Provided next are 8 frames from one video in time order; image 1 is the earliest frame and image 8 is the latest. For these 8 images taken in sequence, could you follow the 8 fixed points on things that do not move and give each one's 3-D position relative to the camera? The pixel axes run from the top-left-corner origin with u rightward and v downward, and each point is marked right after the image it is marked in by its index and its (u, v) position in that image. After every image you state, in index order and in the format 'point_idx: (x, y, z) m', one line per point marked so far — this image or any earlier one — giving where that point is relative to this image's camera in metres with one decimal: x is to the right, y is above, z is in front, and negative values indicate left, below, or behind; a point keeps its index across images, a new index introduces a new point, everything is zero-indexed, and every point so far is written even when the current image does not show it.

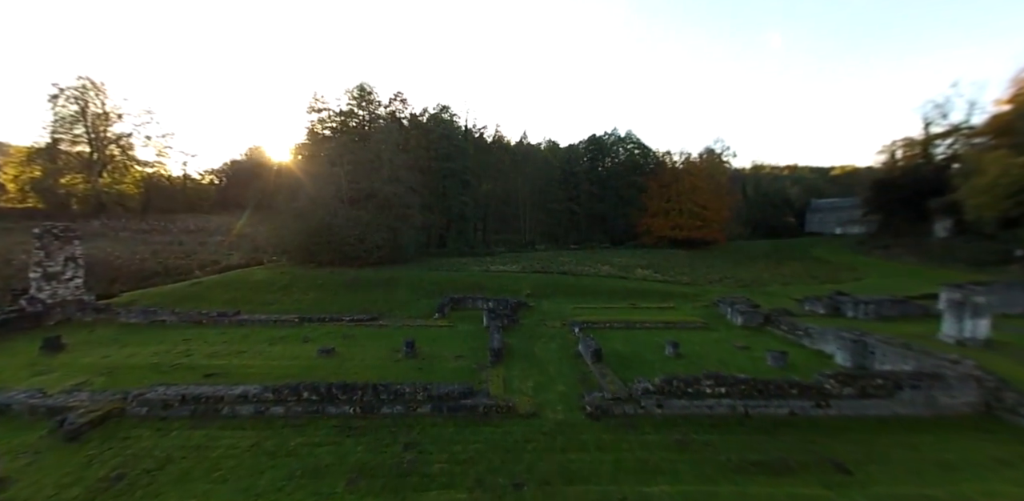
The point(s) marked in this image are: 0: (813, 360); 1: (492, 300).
0: (+10.7, -3.9, +13.1) m
1: (-0.9, -2.7, +19.3) m
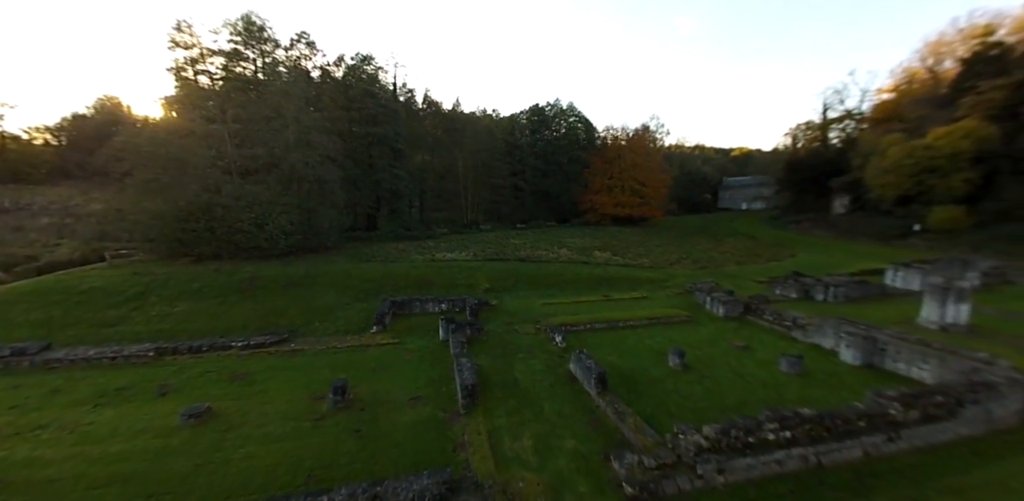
0: (+9.8, -3.6, +11.7) m
1: (-2.8, -2.1, +15.5) m
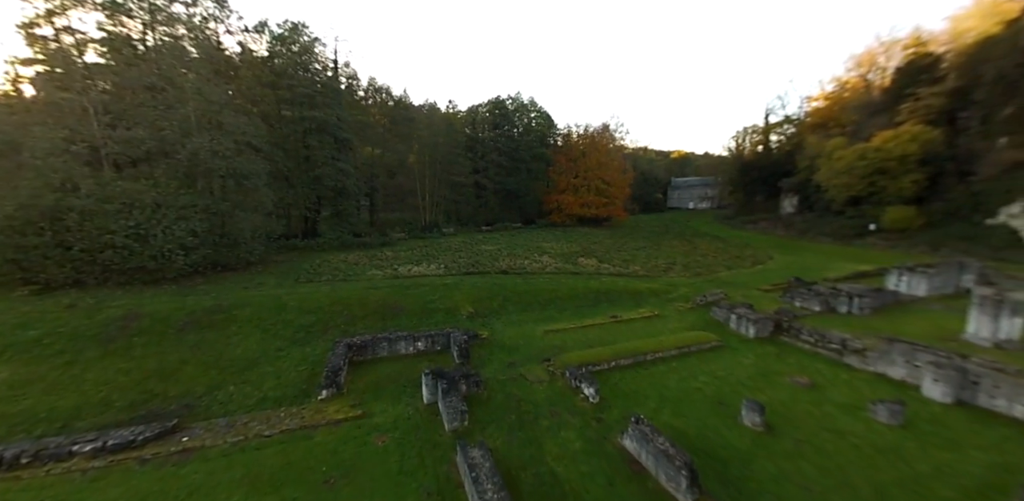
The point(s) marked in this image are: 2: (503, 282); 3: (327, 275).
0: (+10.3, -3.9, +9.6) m
1: (-2.7, -2.8, +11.5) m
2: (-0.3, -1.5, +17.1) m
3: (-8.9, -1.2, +17.7) m
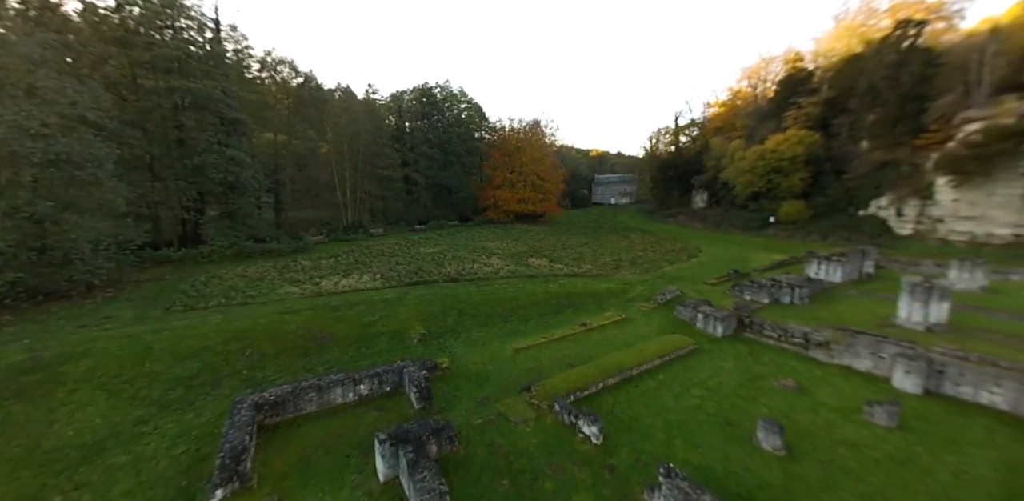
0: (+9.8, -3.8, +9.6) m
1: (-3.4, -3.1, +8.7) m
2: (-2.3, -1.7, +14.7) m
3: (-10.8, -1.6, +13.5) m
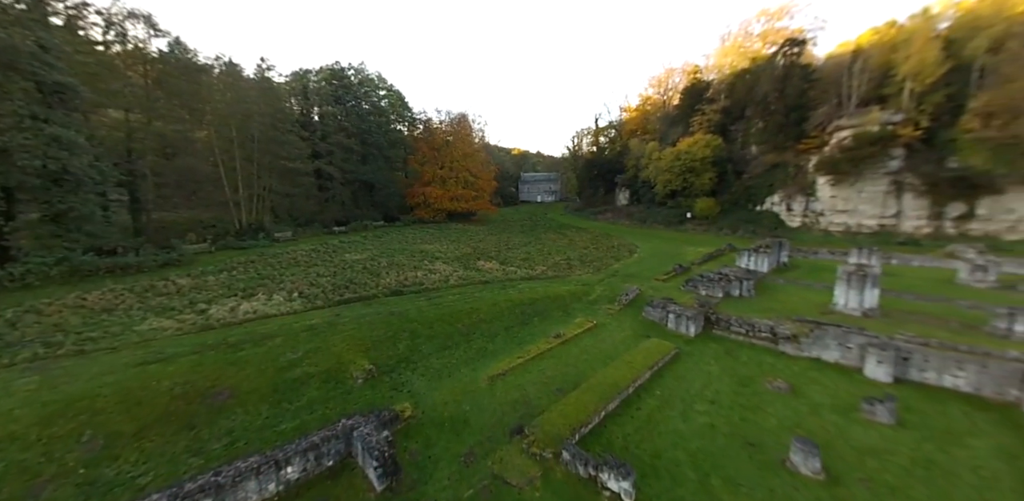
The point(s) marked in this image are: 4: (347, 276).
0: (+9.3, -3.6, +9.6) m
1: (-3.4, -3.3, +5.9) m
2: (-3.6, -1.9, +11.9) m
3: (-11.7, -2.2, +8.9) m
4: (-6.8, -1.0, +14.9) m
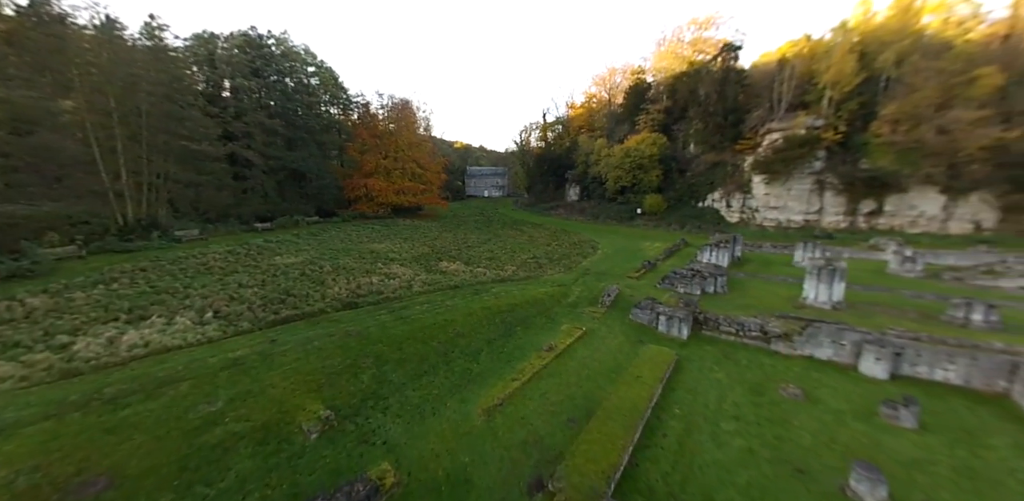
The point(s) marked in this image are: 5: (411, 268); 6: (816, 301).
0: (+9.2, -3.5, +9.3) m
1: (-2.7, -3.5, +3.6) m
2: (-4.0, -2.0, +9.5) m
3: (-11.4, -2.4, +5.2) m
4: (-7.6, -1.1, +11.8) m
5: (-4.2, -0.7, +15.1) m
6: (+11.9, -2.0, +14.3) m
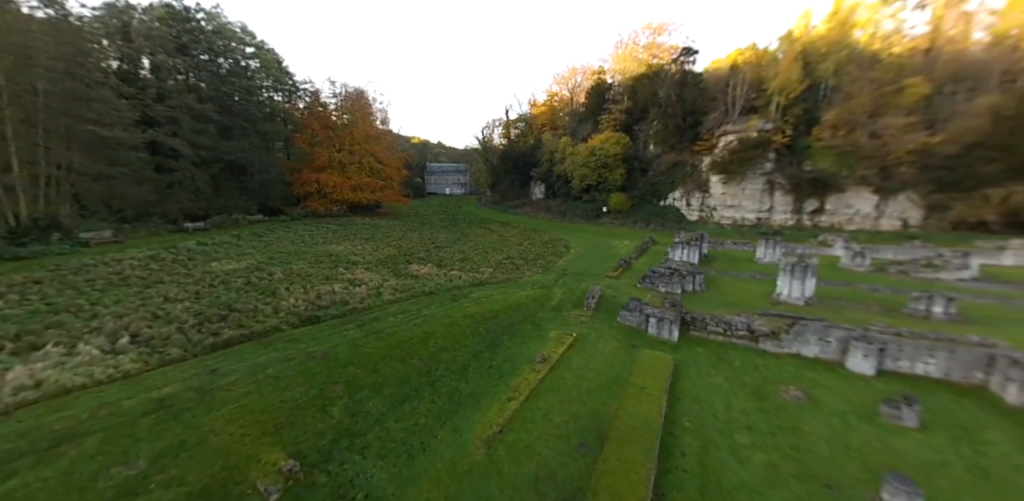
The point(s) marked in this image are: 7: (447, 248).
0: (+9.0, -3.5, +9.4) m
1: (-2.1, -3.6, +2.2) m
2: (-4.1, -2.1, +7.9) m
3: (-11.0, -2.6, +2.8) m
4: (-8.0, -1.3, +9.9) m
5: (-5.0, -0.8, +13.6) m
6: (+11.1, -1.9, +14.6) m
7: (-3.4, +0.1, +19.2) m
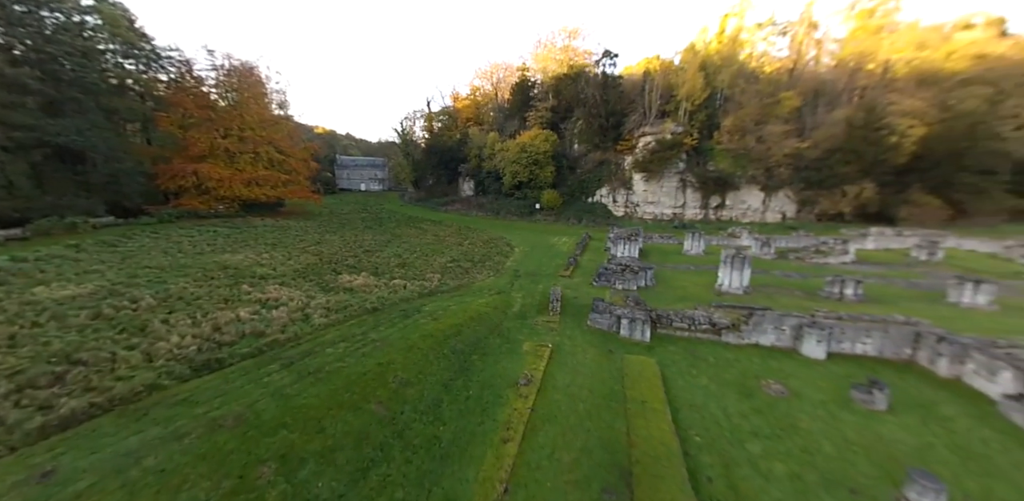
0: (+8.4, -3.2, +9.8) m
1: (-0.9, -3.7, +0.4) m
2: (-4.1, -2.3, +5.5) m
3: (-9.7, -3.1, -1.1) m
4: (-8.4, -1.6, +6.5) m
5: (-6.3, -1.1, +10.7) m
6: (+9.2, -1.6, +15.4) m
7: (-6.1, -0.1, +16.6) m
